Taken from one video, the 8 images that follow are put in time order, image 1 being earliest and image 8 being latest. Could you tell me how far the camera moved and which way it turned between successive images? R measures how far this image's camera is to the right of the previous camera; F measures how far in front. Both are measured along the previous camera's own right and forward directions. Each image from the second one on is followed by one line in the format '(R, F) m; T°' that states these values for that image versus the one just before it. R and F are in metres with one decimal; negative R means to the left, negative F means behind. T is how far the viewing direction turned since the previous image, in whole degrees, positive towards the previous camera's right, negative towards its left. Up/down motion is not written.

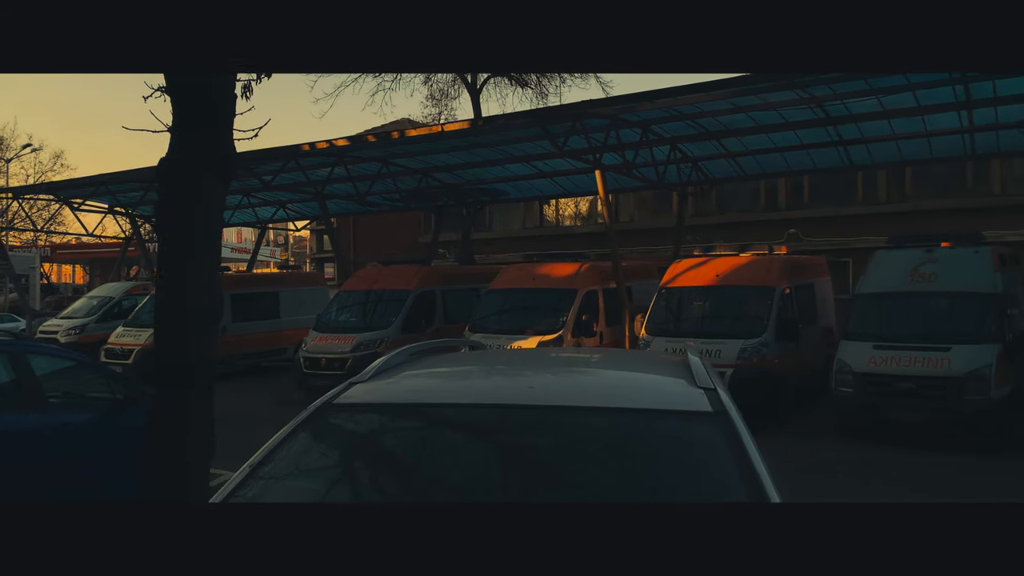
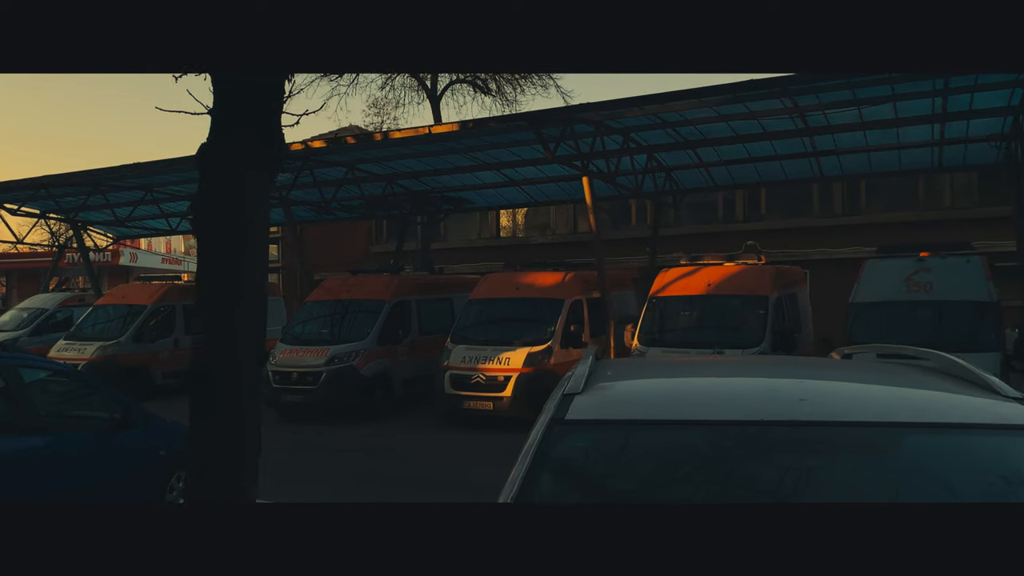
(-0.8, +0.5) m; +5°
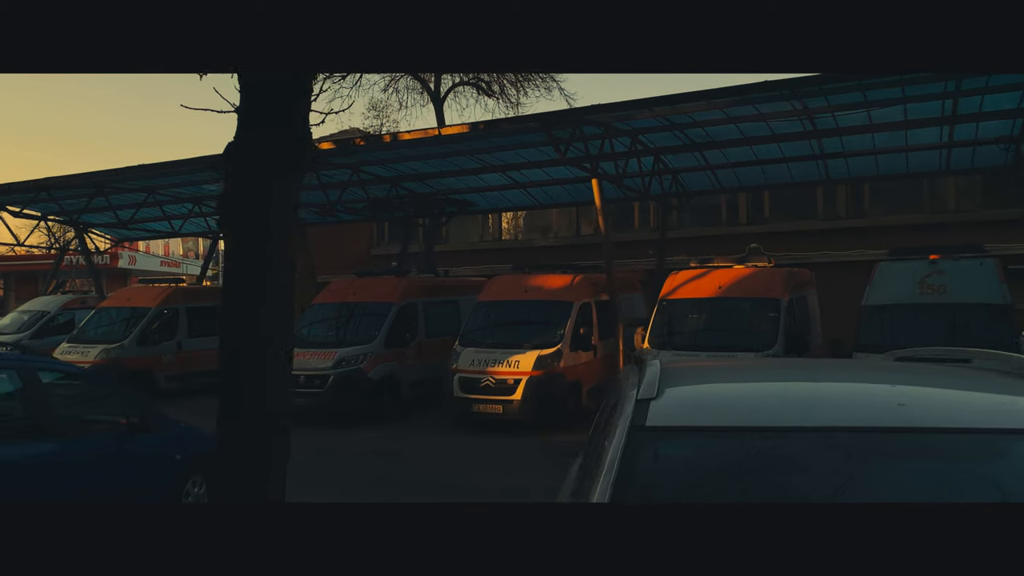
(-0.2, +0.1) m; 0°
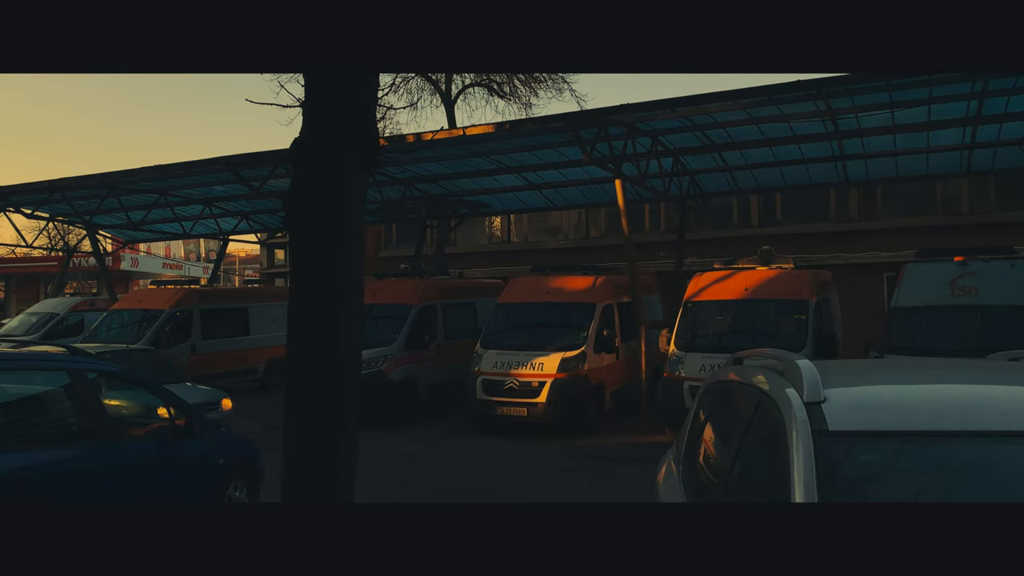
(-0.4, +0.1) m; 0°
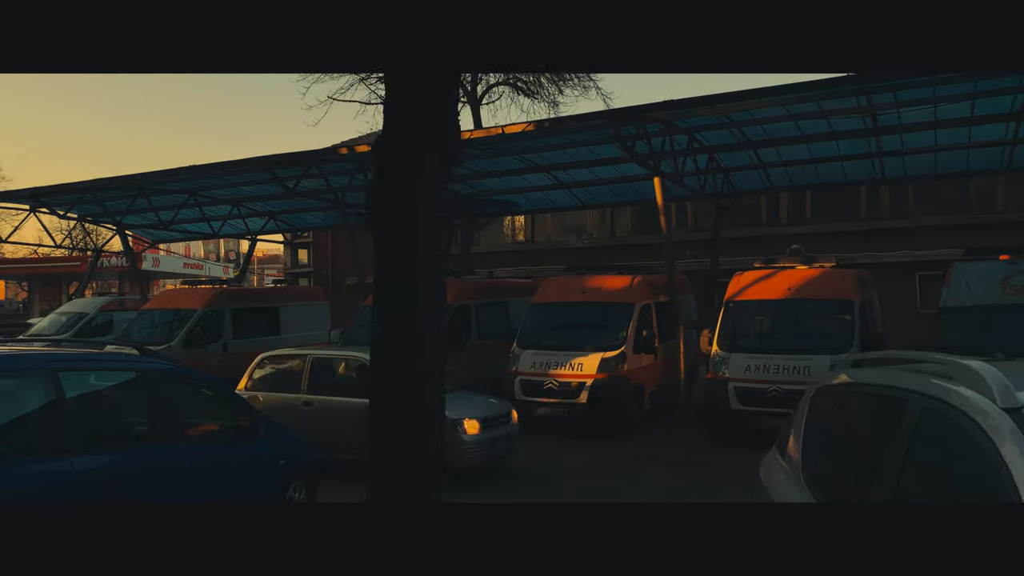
(-0.4, +0.1) m; -1°
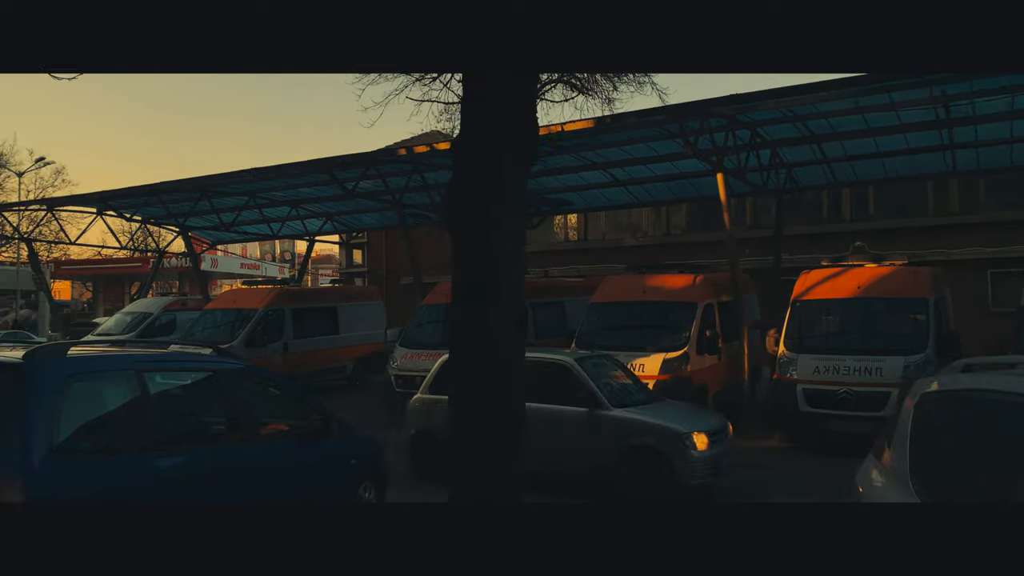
(-0.2, +0.1) m; -3°
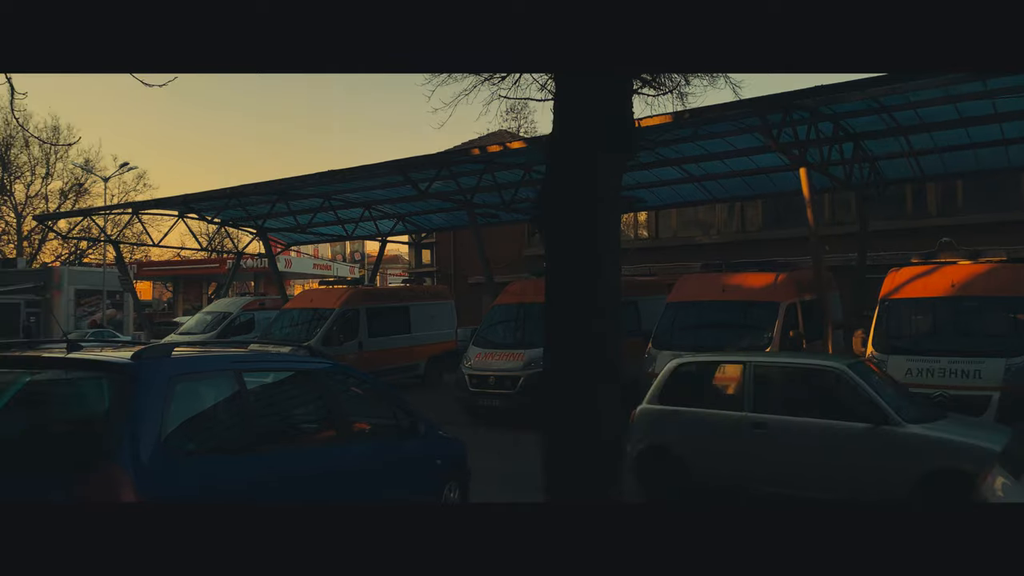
(-0.2, +0.1) m; -4°
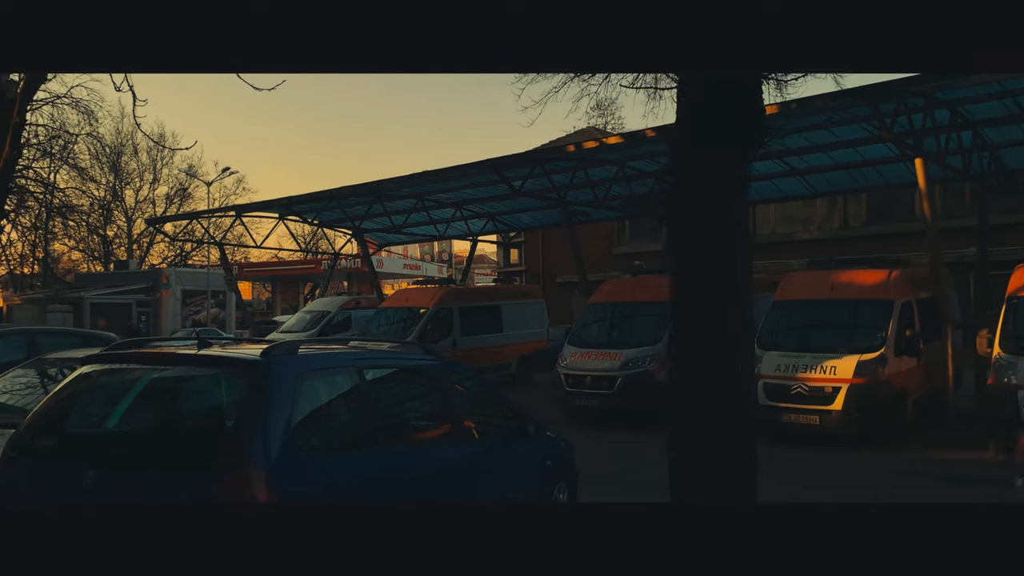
(-0.2, +0.2) m; -6°
